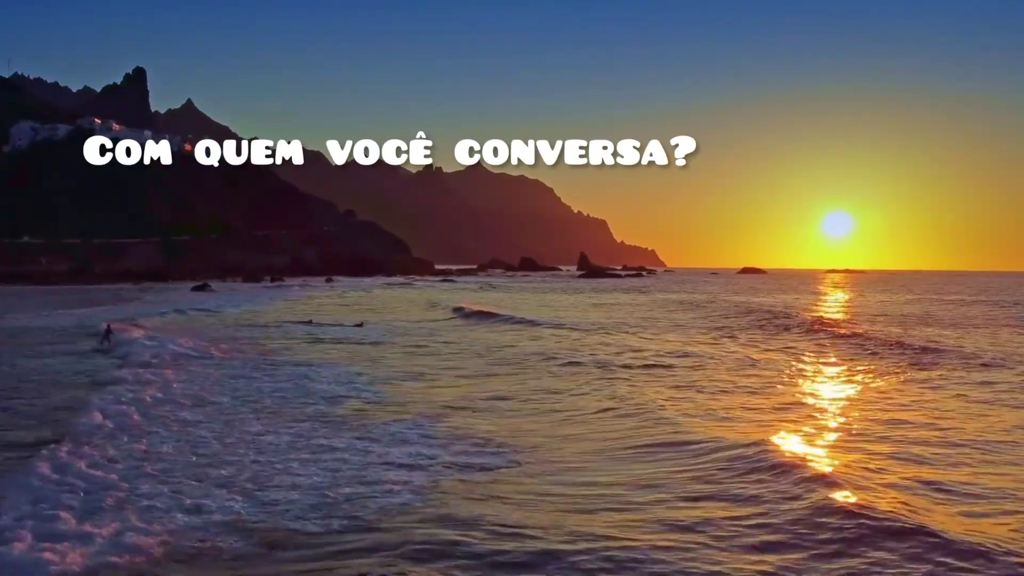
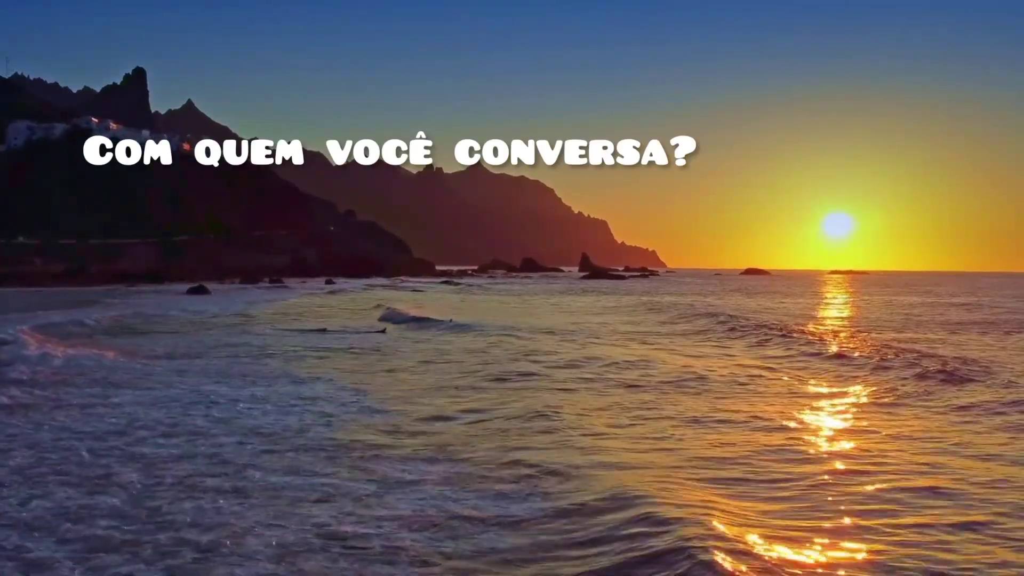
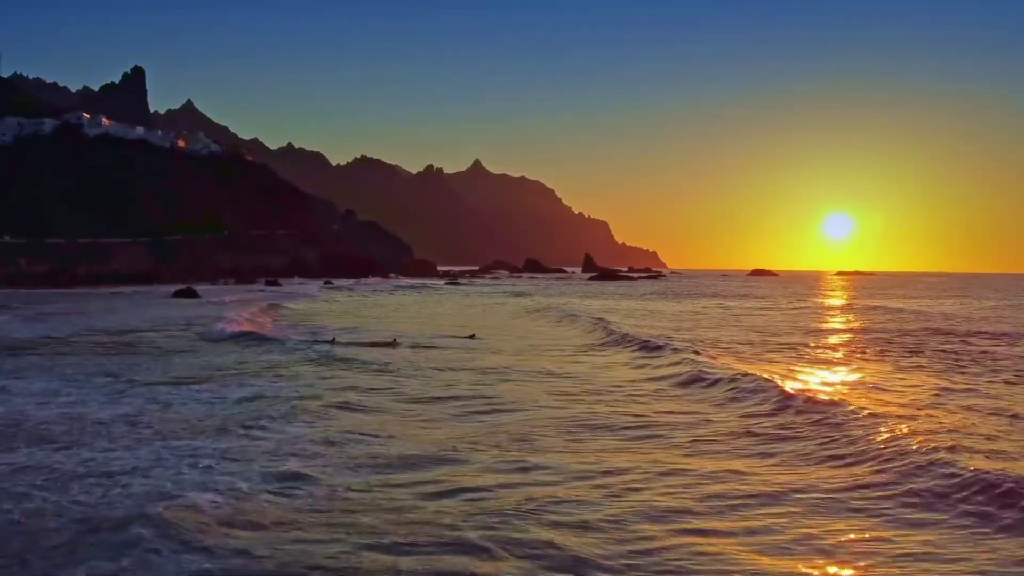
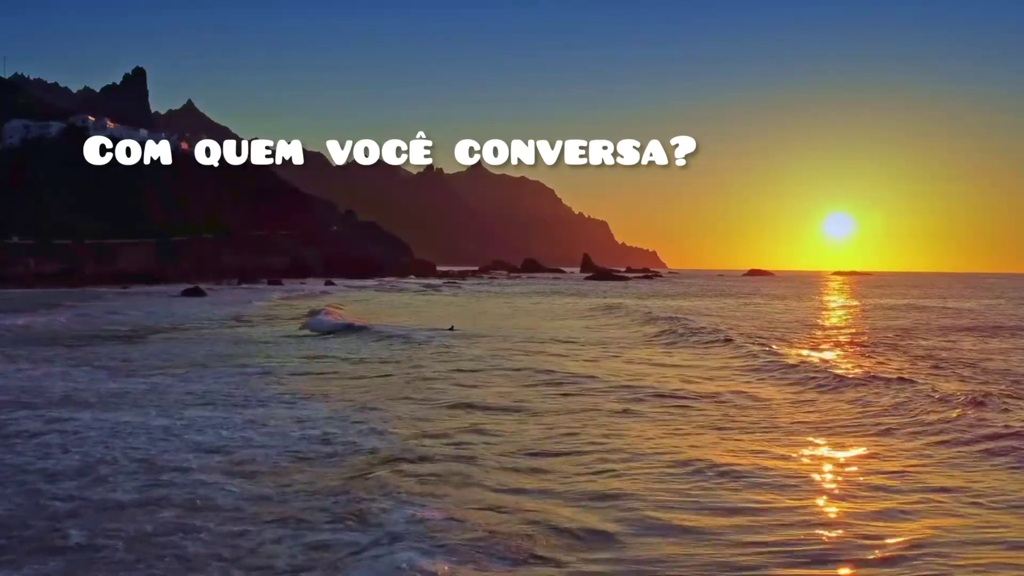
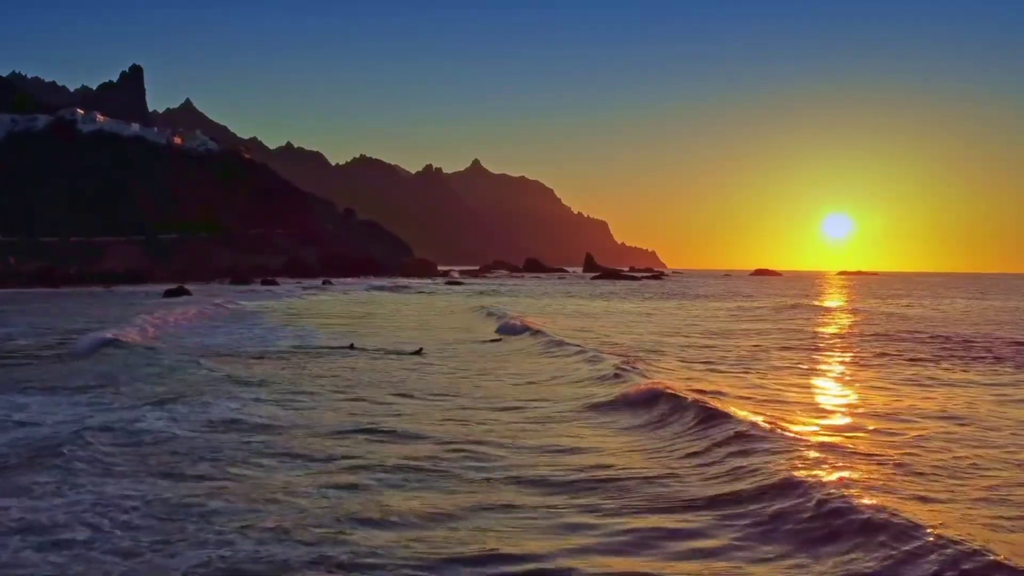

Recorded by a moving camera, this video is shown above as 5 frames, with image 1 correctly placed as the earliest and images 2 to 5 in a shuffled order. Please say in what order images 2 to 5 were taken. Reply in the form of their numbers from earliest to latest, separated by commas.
2, 4, 3, 5
